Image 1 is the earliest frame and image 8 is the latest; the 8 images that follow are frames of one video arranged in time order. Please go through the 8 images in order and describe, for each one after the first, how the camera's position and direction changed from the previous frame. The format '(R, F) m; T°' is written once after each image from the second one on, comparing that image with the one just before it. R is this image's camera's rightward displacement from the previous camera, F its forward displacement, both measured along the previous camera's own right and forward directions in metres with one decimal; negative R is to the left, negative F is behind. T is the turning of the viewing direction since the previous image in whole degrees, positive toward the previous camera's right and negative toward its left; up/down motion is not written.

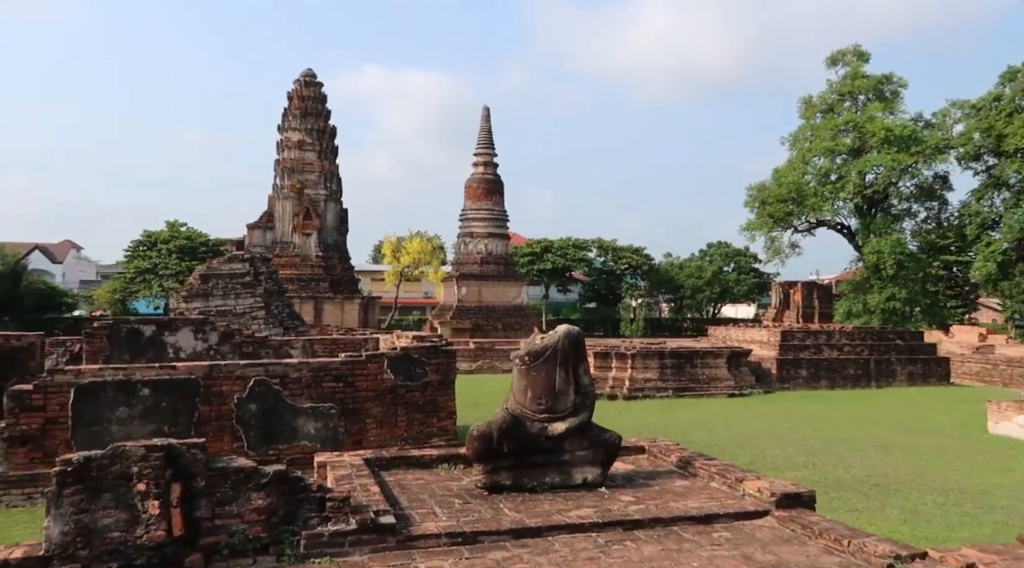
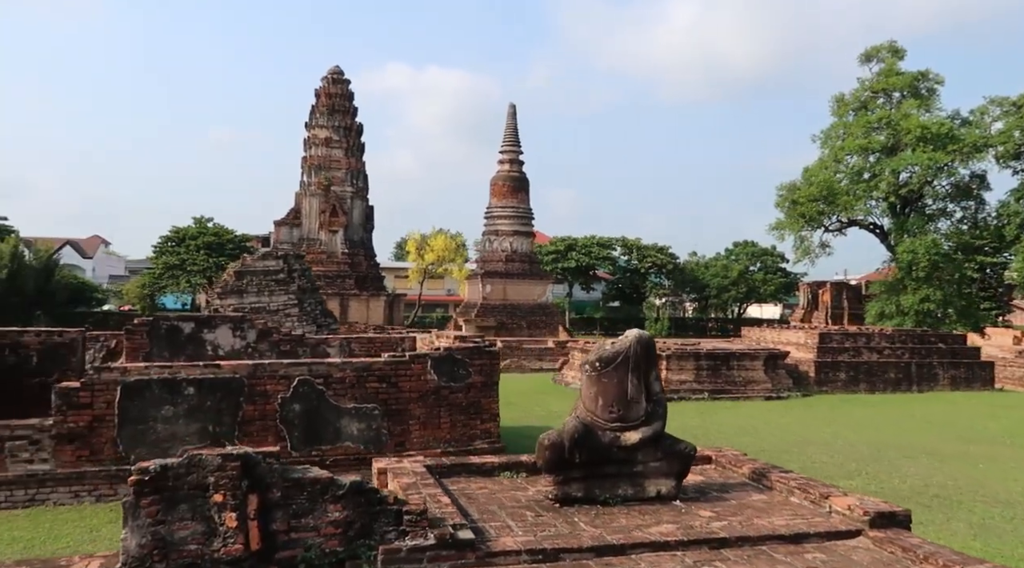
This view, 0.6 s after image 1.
(-0.3, +0.1) m; -1°
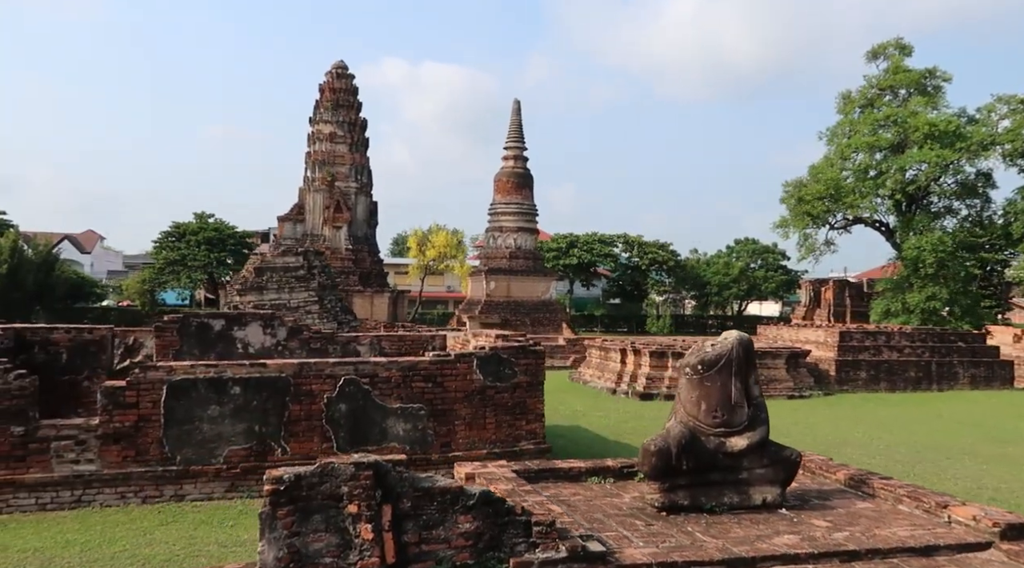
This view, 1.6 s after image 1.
(-0.5, +0.1) m; +1°
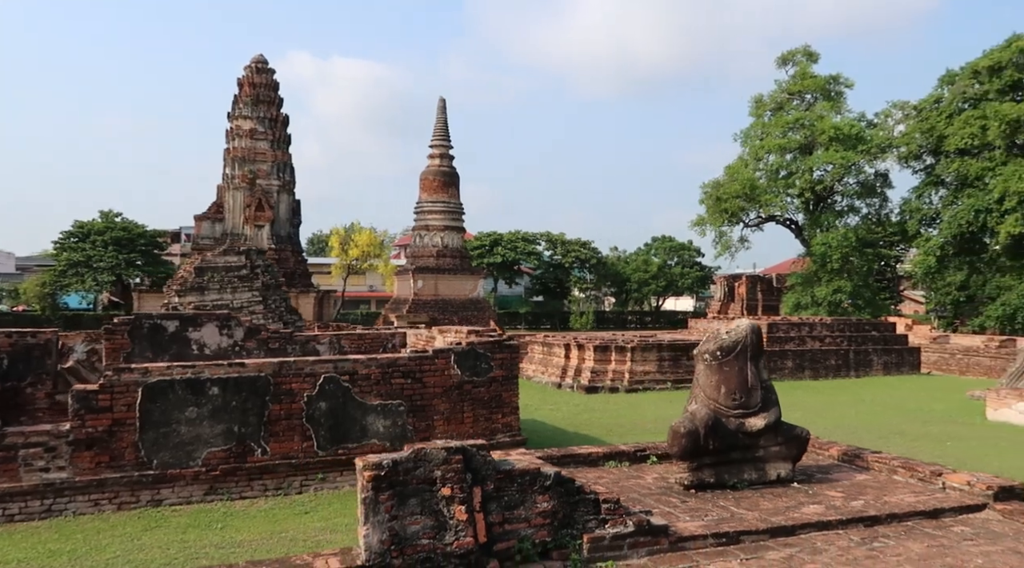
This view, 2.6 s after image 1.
(-0.6, -0.1) m; +6°
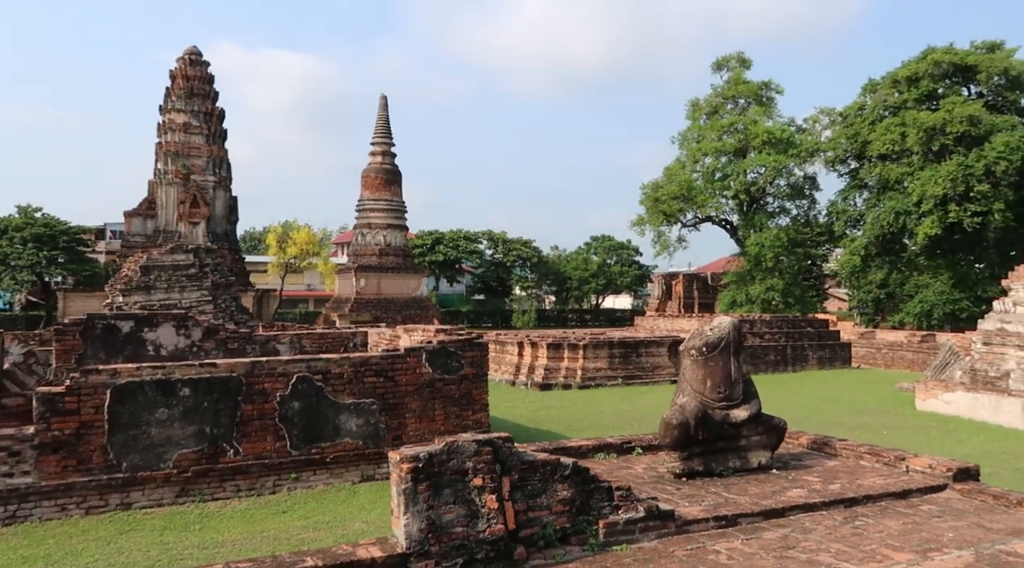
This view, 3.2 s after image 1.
(-0.3, -0.2) m; +4°
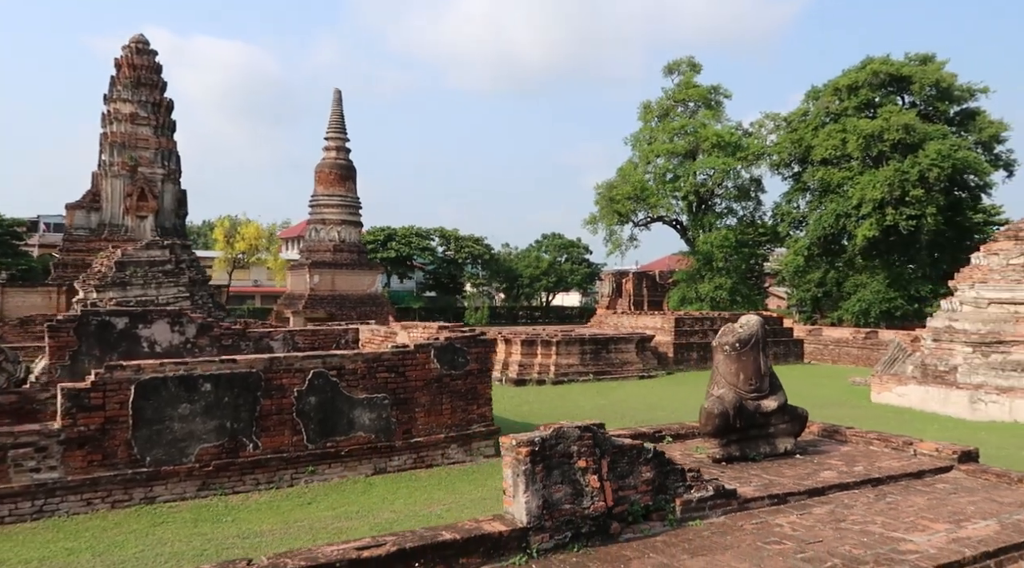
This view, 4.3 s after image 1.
(-0.7, -0.3) m; +4°
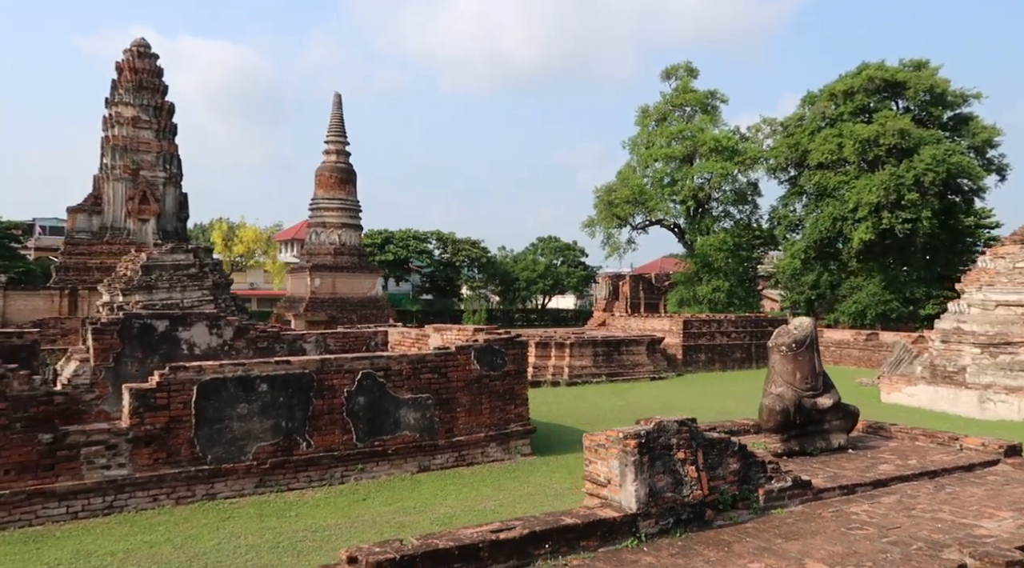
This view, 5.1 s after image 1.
(-0.5, -0.3) m; +1°
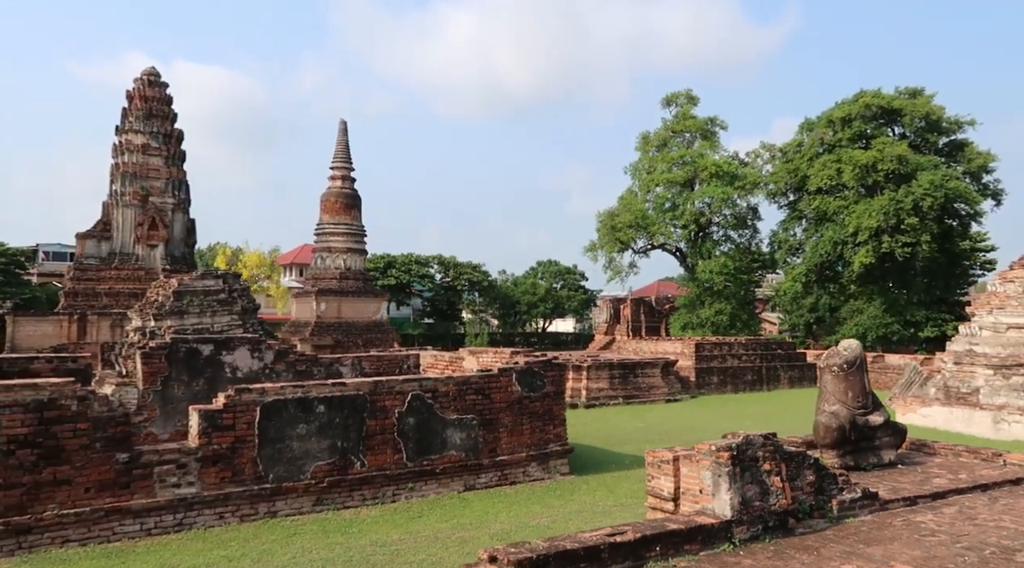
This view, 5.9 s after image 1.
(-0.5, -0.3) m; +1°
